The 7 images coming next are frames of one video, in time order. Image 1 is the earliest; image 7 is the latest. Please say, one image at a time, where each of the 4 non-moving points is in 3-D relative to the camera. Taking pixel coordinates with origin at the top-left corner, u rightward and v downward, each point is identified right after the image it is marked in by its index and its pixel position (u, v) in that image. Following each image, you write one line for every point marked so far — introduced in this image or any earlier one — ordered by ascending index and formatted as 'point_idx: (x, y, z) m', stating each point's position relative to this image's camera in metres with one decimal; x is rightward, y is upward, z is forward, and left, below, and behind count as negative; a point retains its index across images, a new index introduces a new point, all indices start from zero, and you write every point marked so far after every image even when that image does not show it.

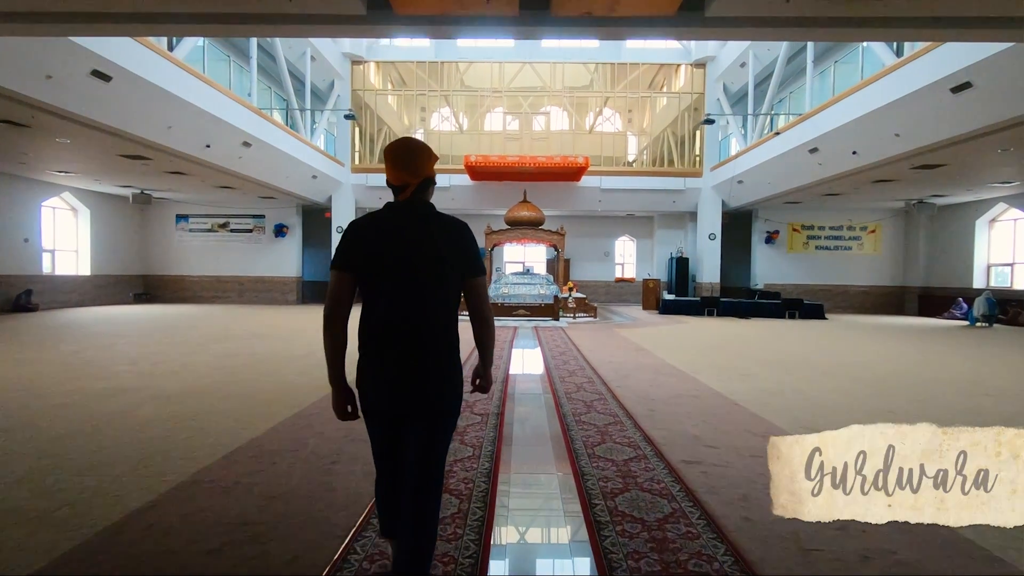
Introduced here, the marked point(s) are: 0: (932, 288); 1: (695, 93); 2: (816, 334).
0: (+10.6, 0.0, +13.5) m
1: (+5.1, +5.5, +15.1) m
2: (+5.6, -0.8, +10.5) m
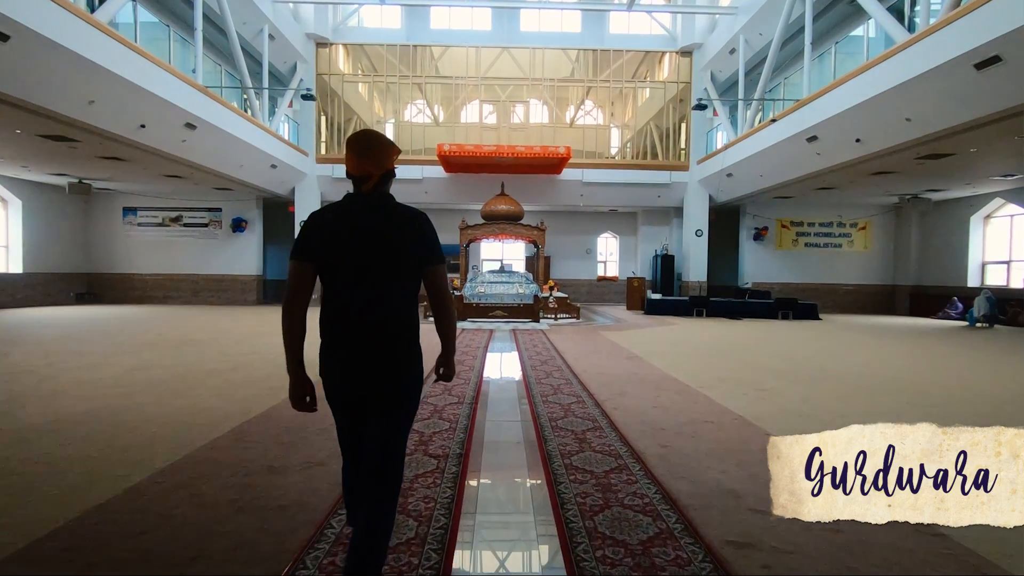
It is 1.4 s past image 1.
0: (+10.0, 0.0, +13.1) m
1: (+4.5, +5.5, +14.4) m
2: (+5.2, -0.7, +9.8) m
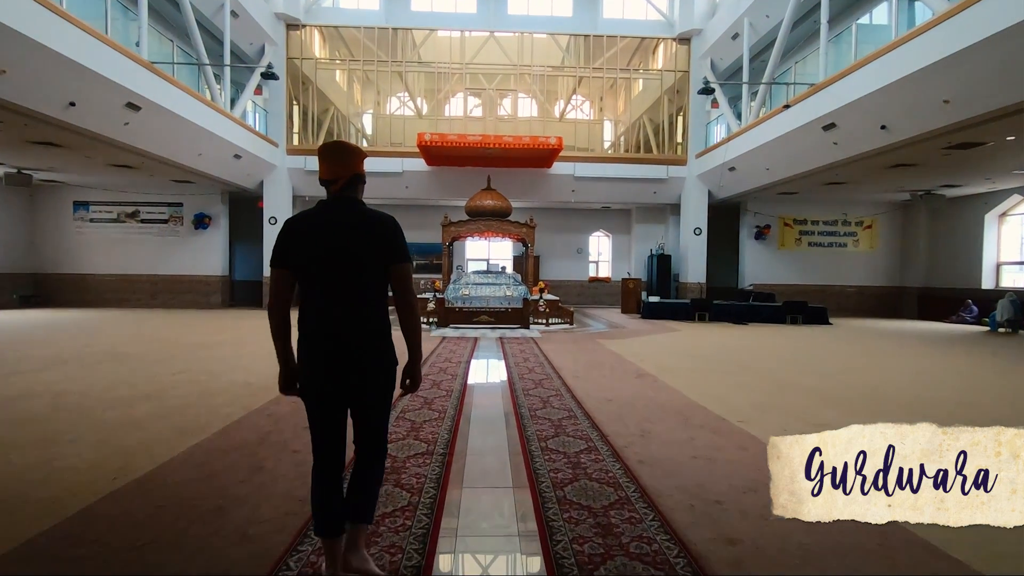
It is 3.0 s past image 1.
0: (+9.7, 0.0, +12.4) m
1: (+4.2, +5.5, +13.6) m
2: (+4.9, -0.8, +9.0) m
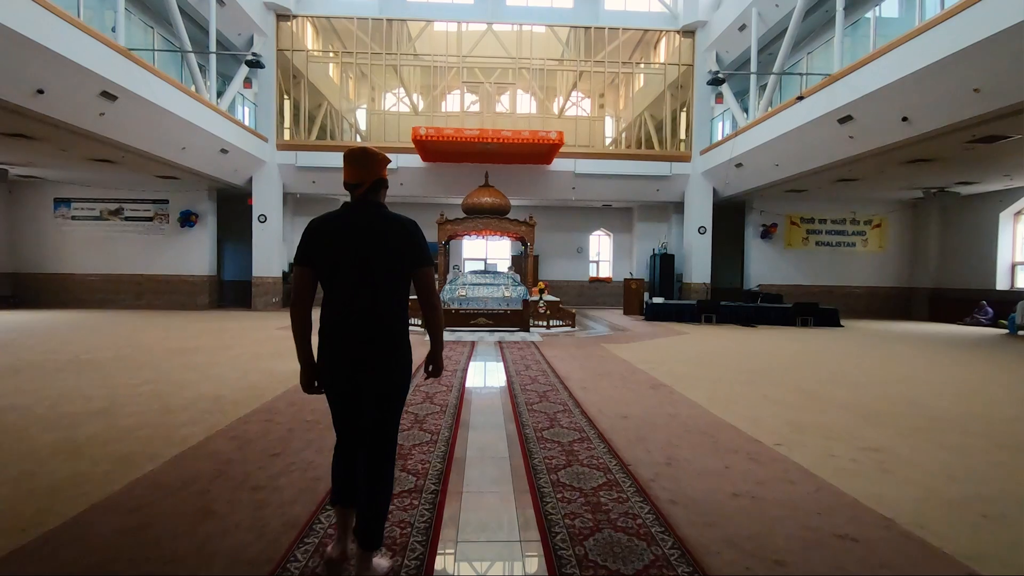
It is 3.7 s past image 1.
0: (+9.7, 0.0, +12.0) m
1: (+4.2, +5.4, +13.2) m
2: (+4.9, -0.8, +8.6) m
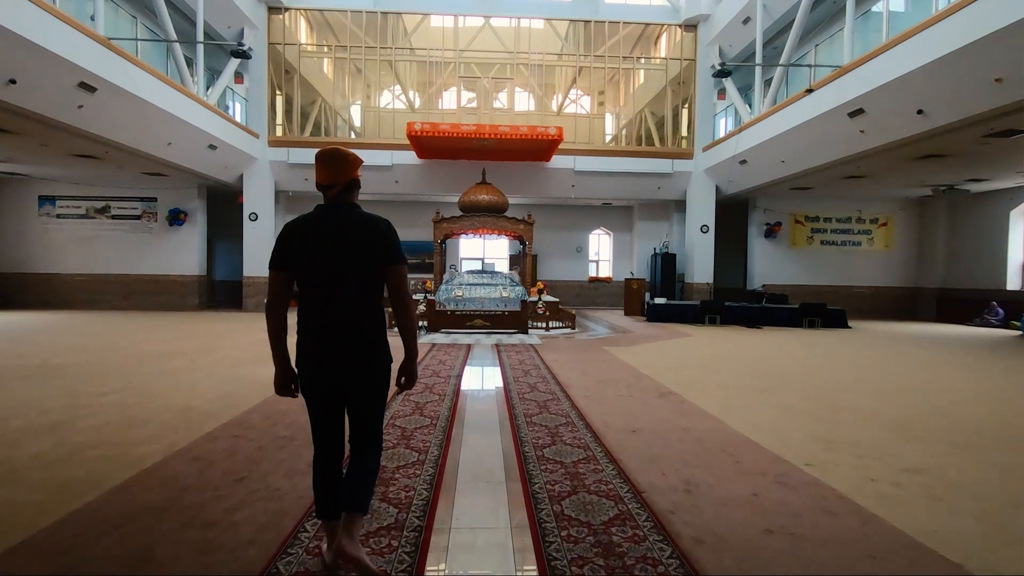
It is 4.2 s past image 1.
0: (+9.7, 0.0, +11.8) m
1: (+4.1, +5.4, +12.9) m
2: (+4.9, -0.8, +8.3) m
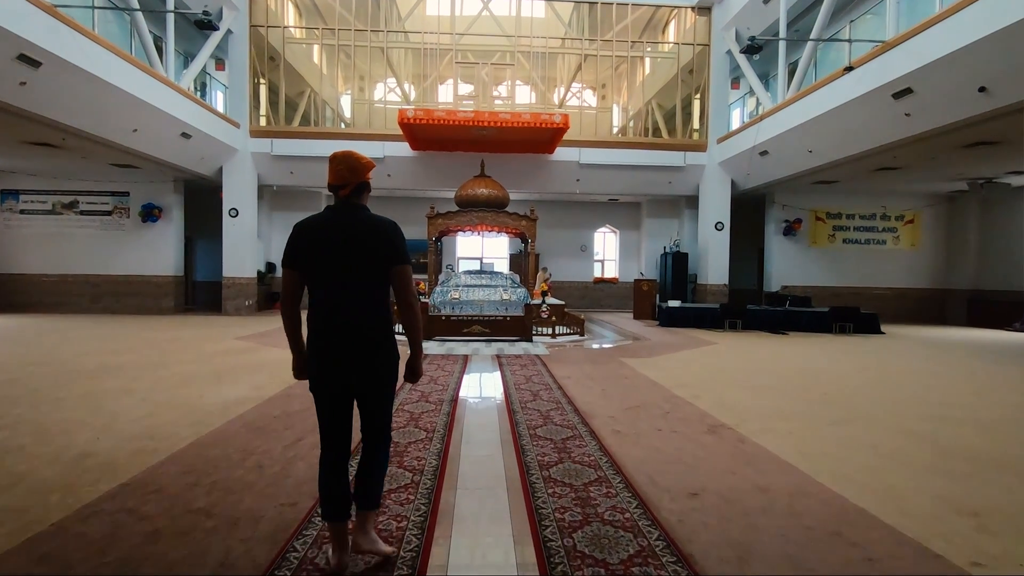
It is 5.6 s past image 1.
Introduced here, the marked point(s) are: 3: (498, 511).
0: (+9.7, -0.1, +10.9) m
1: (+4.1, +5.4, +12.0) m
2: (+4.9, -0.8, +7.5) m
3: (-0.1, -0.9, +2.2) m
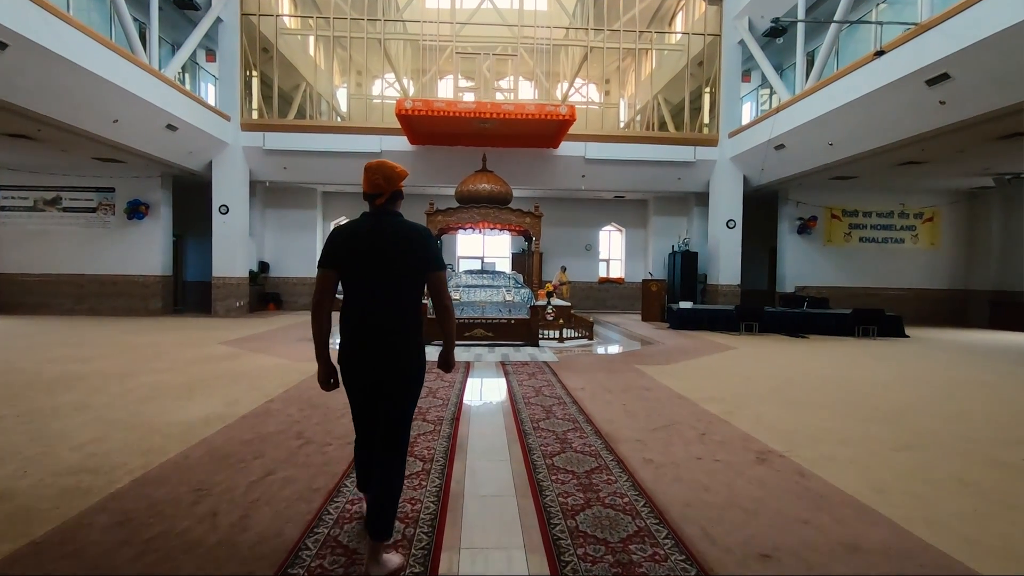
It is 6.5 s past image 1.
0: (+9.7, -0.1, +10.5) m
1: (+4.2, +5.4, +11.6) m
2: (+5.0, -0.8, +7.1) m
3: (0.0, -0.9, +1.8) m
